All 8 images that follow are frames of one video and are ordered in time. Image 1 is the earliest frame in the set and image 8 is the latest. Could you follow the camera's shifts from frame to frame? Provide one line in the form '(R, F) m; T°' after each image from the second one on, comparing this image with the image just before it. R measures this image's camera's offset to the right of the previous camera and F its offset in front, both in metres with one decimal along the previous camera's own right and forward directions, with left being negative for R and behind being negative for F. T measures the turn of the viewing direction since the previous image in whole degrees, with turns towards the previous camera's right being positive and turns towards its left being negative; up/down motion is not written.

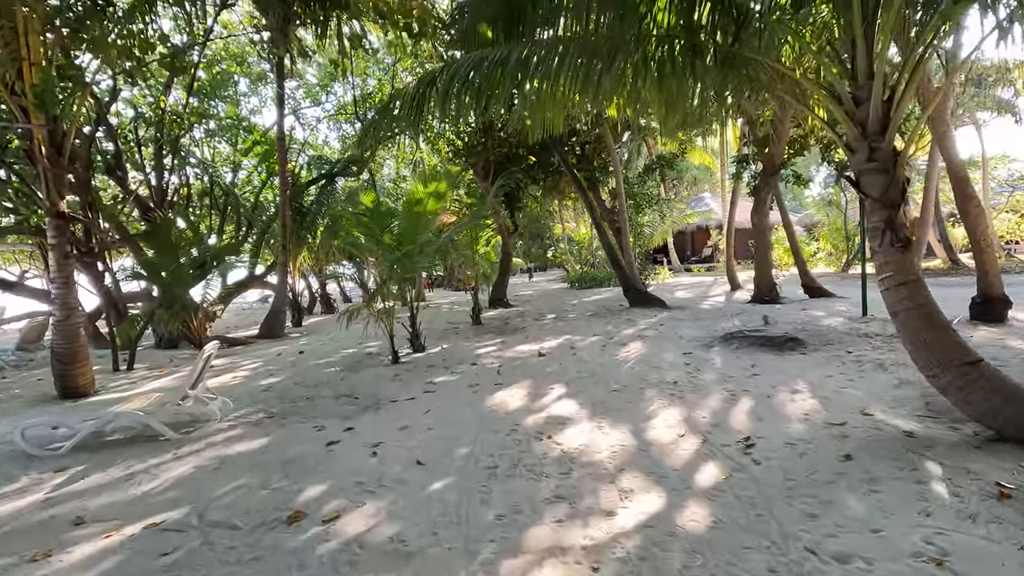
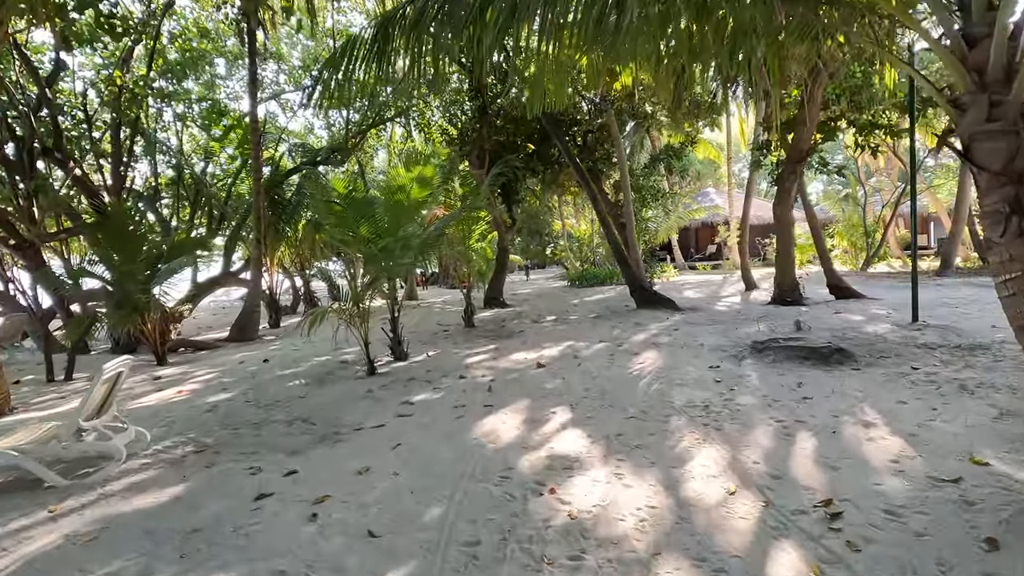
(0.0, +0.9) m; 0°
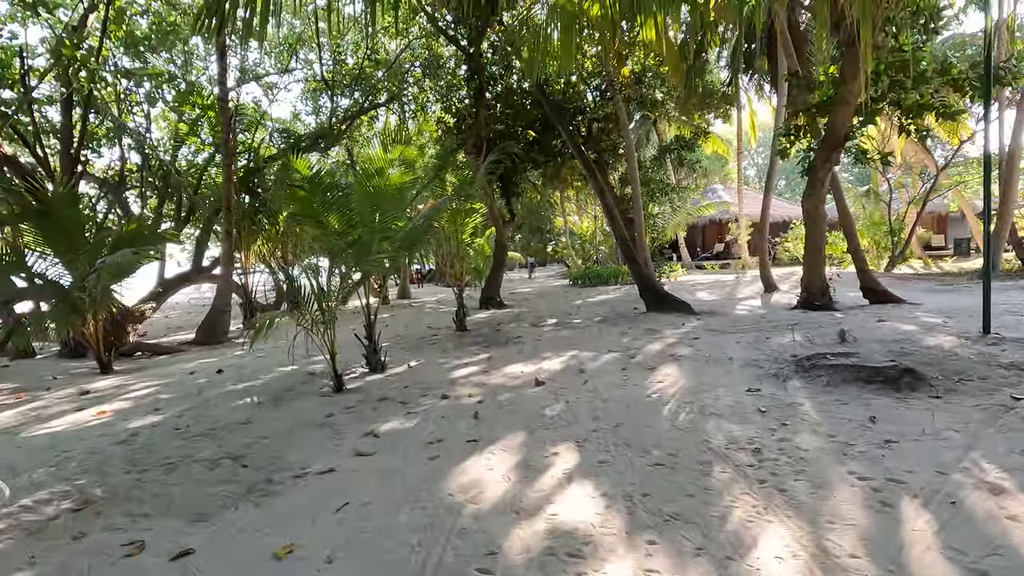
(+0.1, +0.9) m; 0°
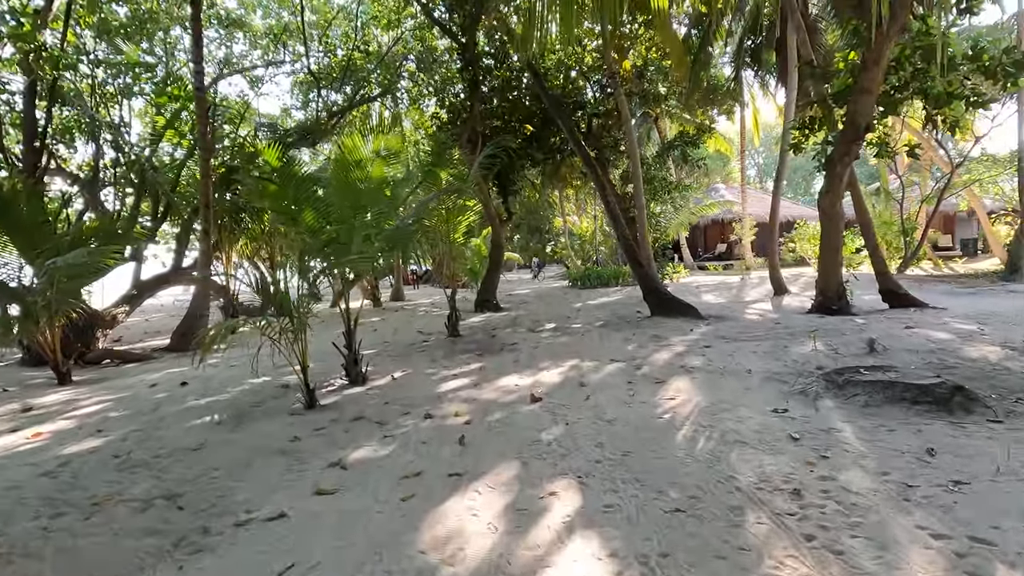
(0.0, +0.5) m; 0°
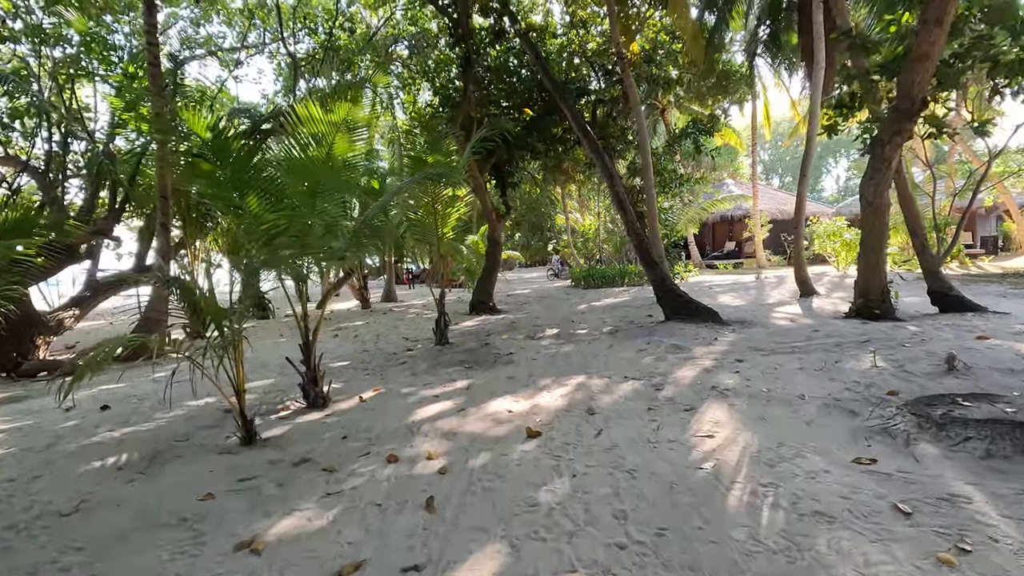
(+0.1, +0.9) m; 0°
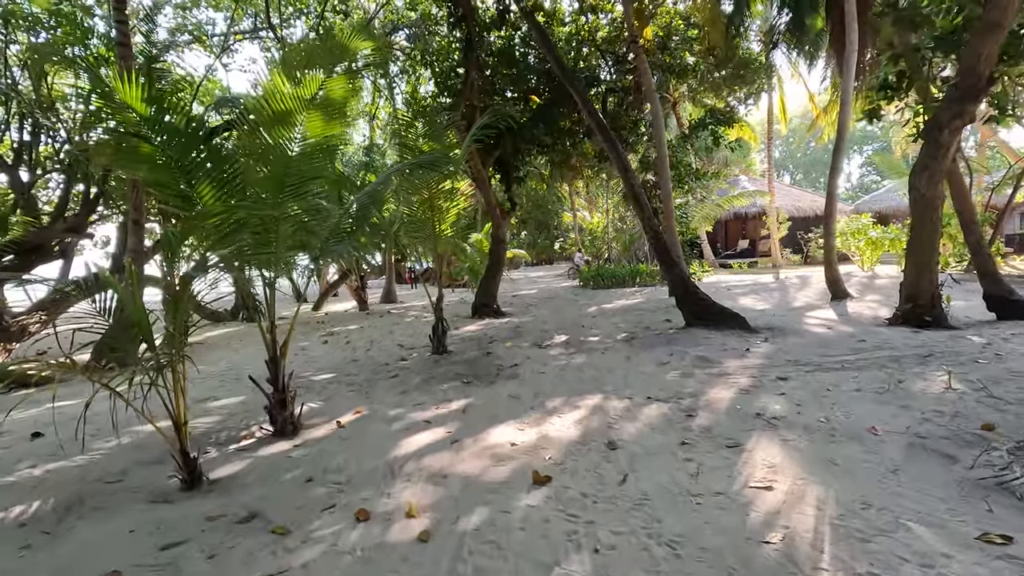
(0.0, +0.6) m; -1°
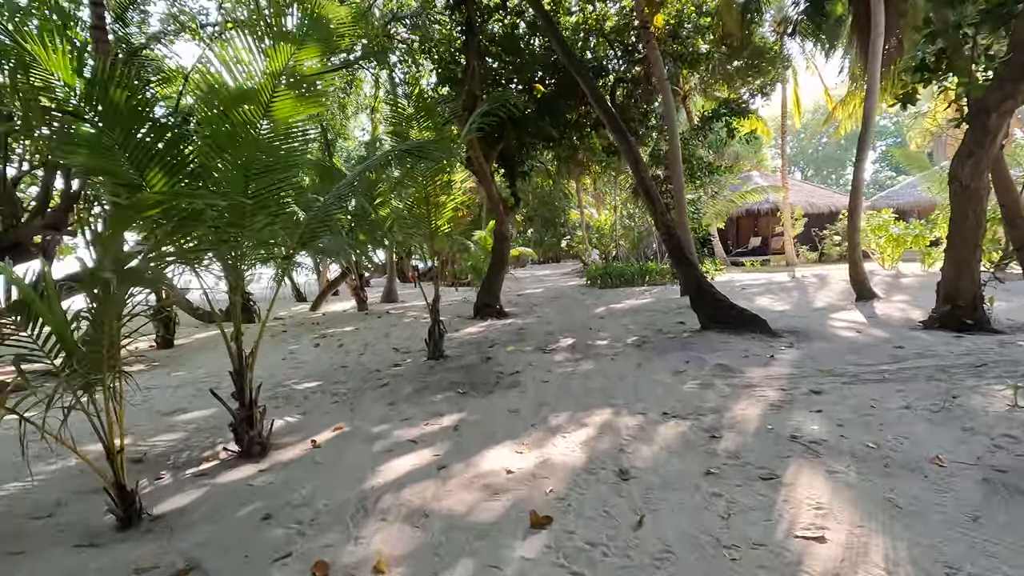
(+0.1, +0.4) m; -1°
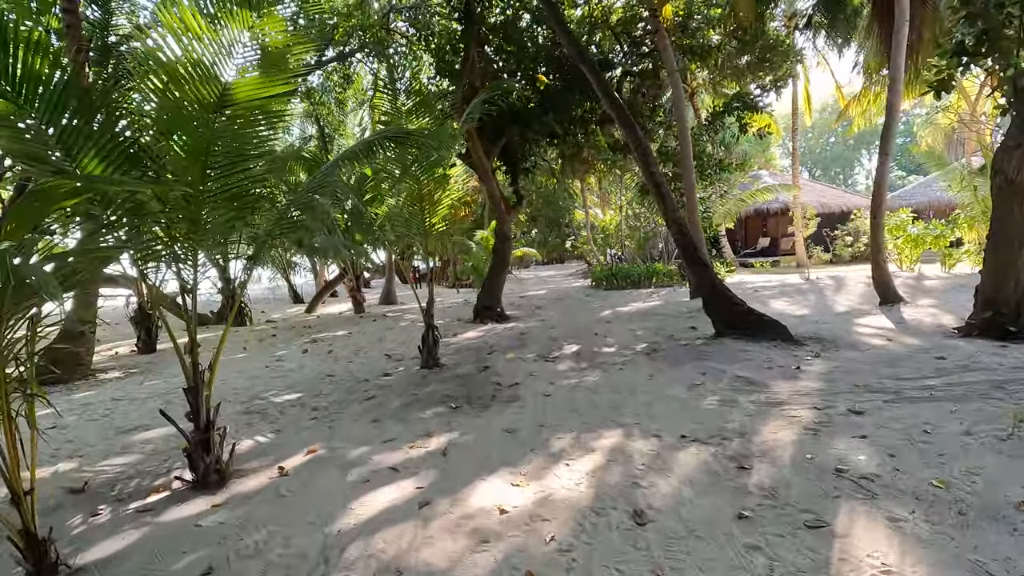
(0.0, +0.4) m; 0°
